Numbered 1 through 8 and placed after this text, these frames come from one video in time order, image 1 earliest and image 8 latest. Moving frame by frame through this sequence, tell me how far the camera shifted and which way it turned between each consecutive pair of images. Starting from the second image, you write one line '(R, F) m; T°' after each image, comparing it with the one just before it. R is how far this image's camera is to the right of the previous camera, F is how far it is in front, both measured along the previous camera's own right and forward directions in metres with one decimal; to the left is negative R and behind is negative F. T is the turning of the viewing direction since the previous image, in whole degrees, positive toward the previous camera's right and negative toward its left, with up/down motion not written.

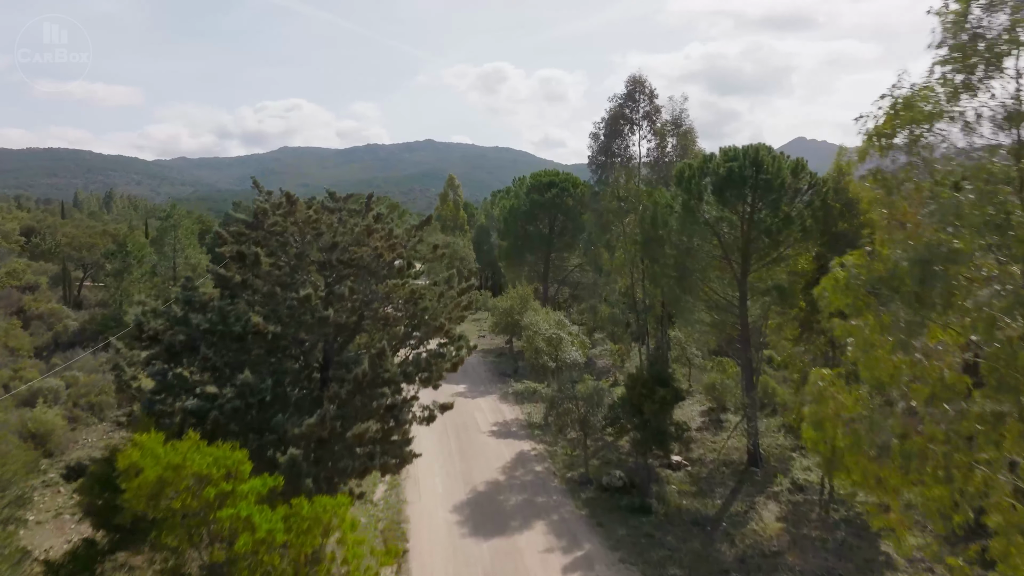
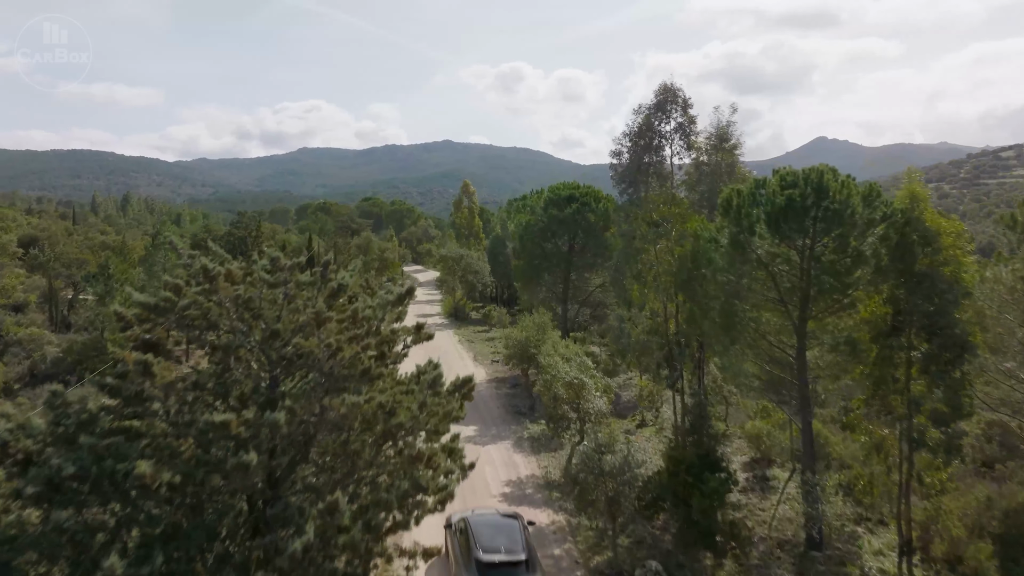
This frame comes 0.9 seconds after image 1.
(0.0, +2.2) m; -1°
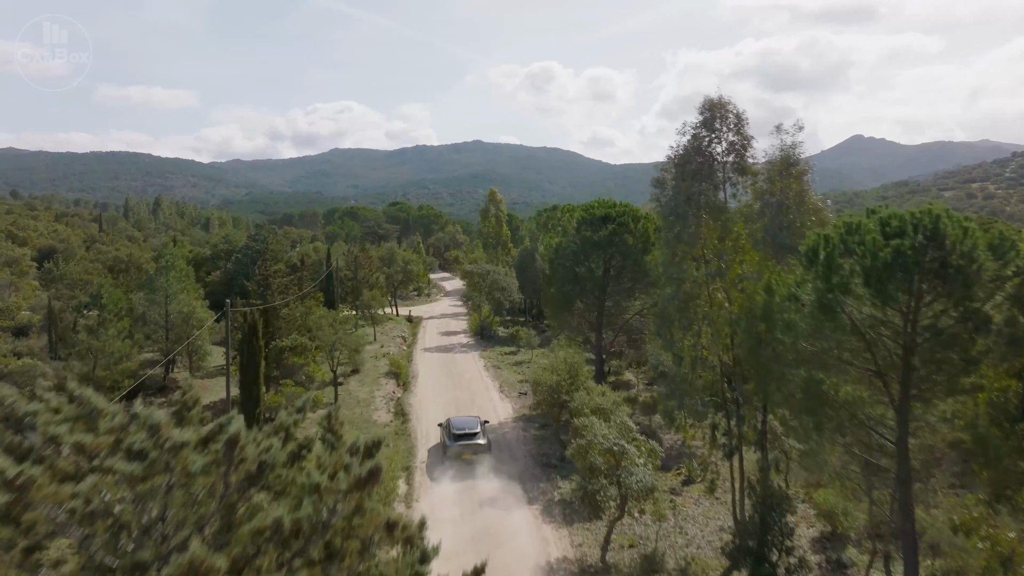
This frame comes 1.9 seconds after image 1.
(0.0, +2.3) m; -2°
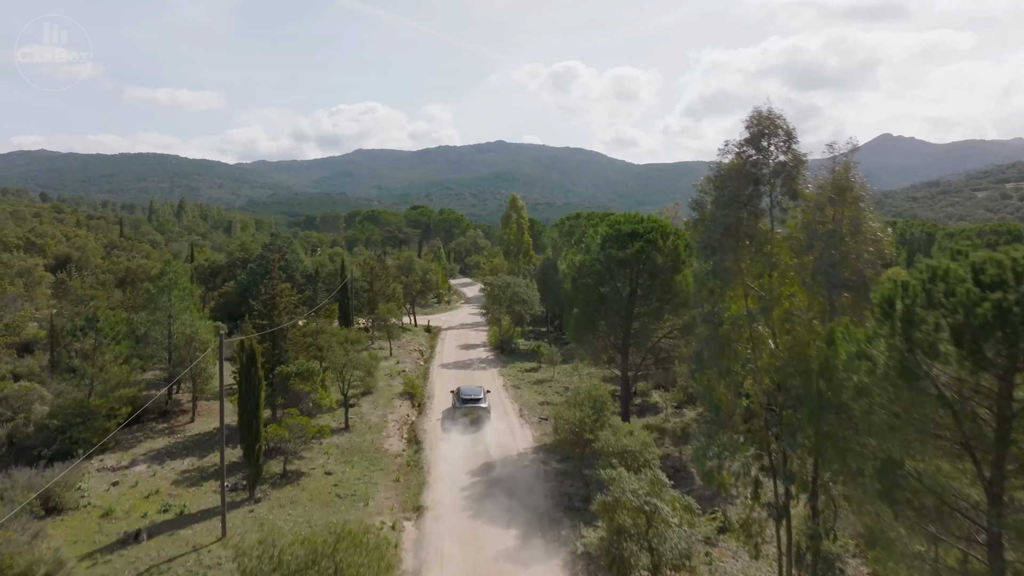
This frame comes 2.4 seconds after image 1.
(+0.1, +1.5) m; -2°
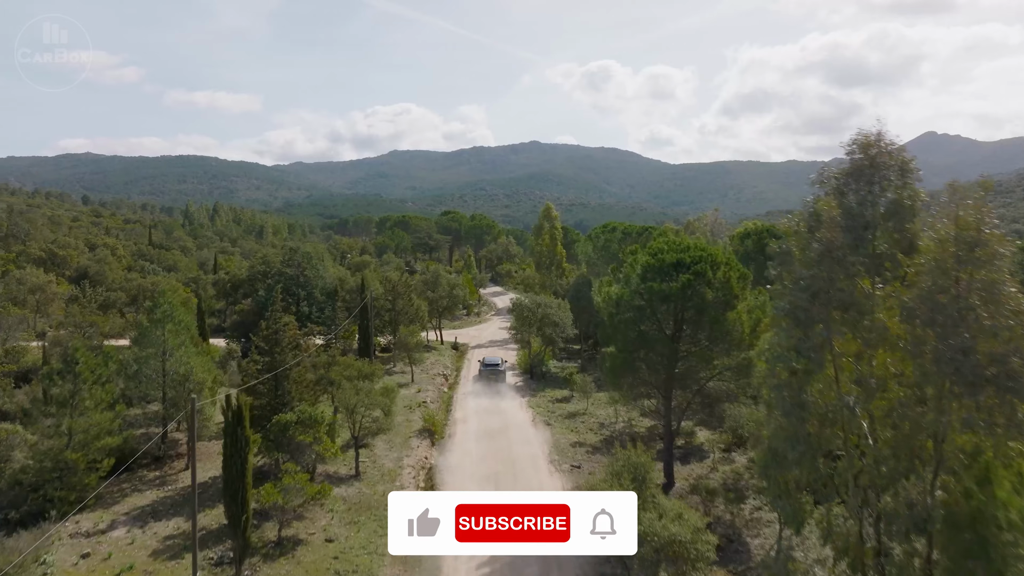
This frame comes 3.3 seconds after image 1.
(+0.2, +2.5) m; -3°
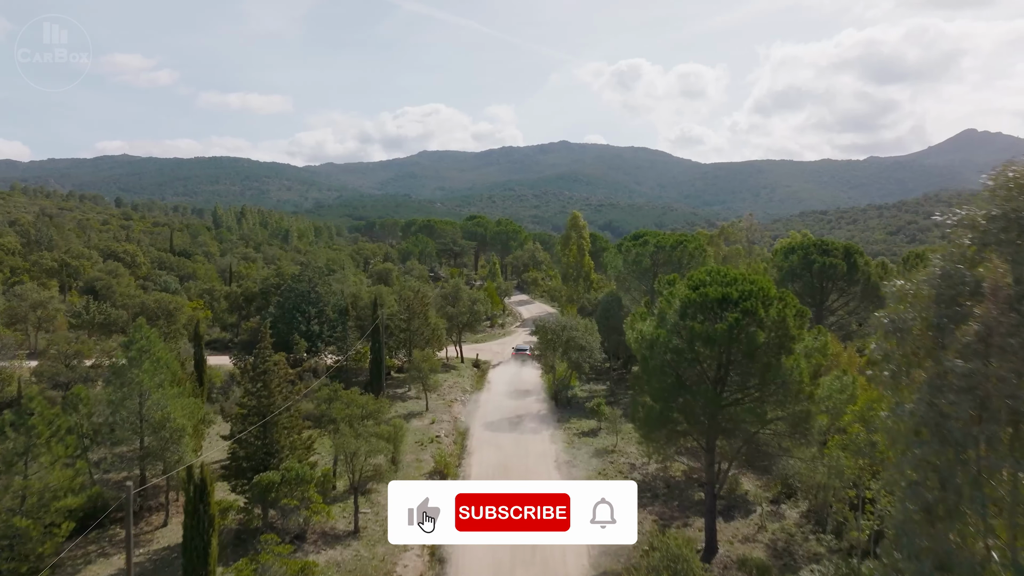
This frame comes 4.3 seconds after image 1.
(+0.2, +2.6) m; -2°
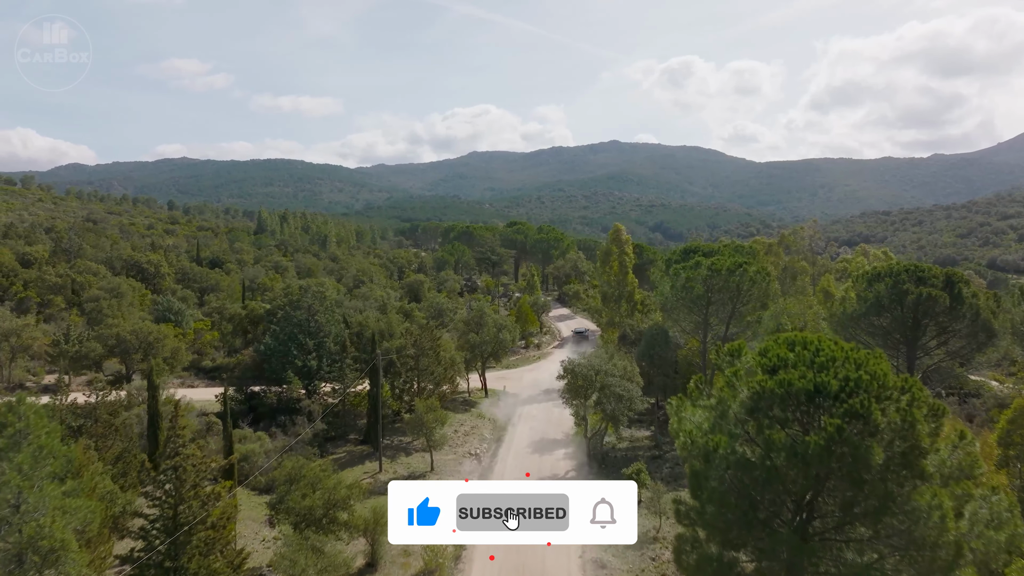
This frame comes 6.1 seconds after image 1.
(+0.9, +5.2) m; -4°
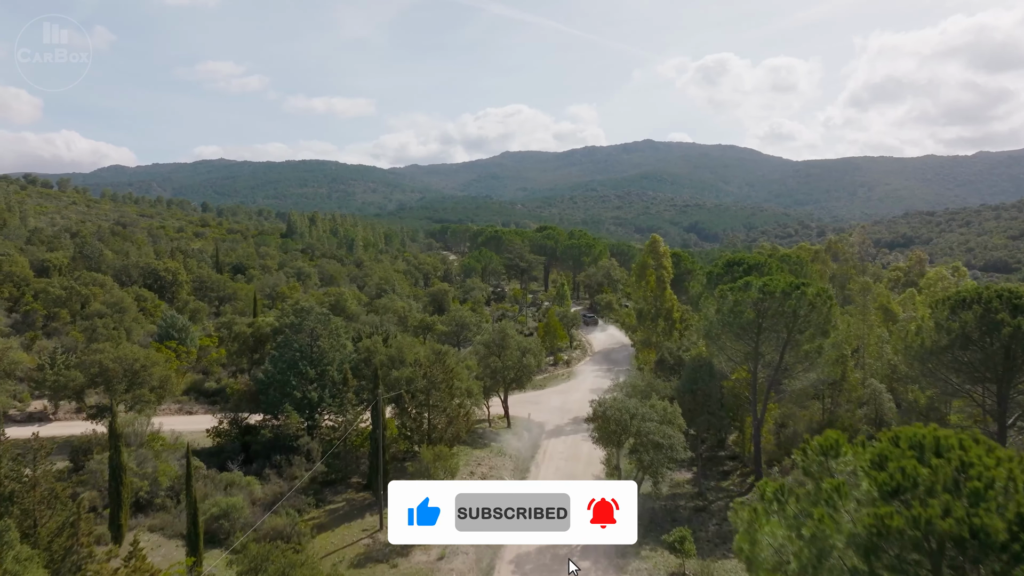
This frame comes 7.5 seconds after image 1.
(+0.3, +3.5) m; -2°
